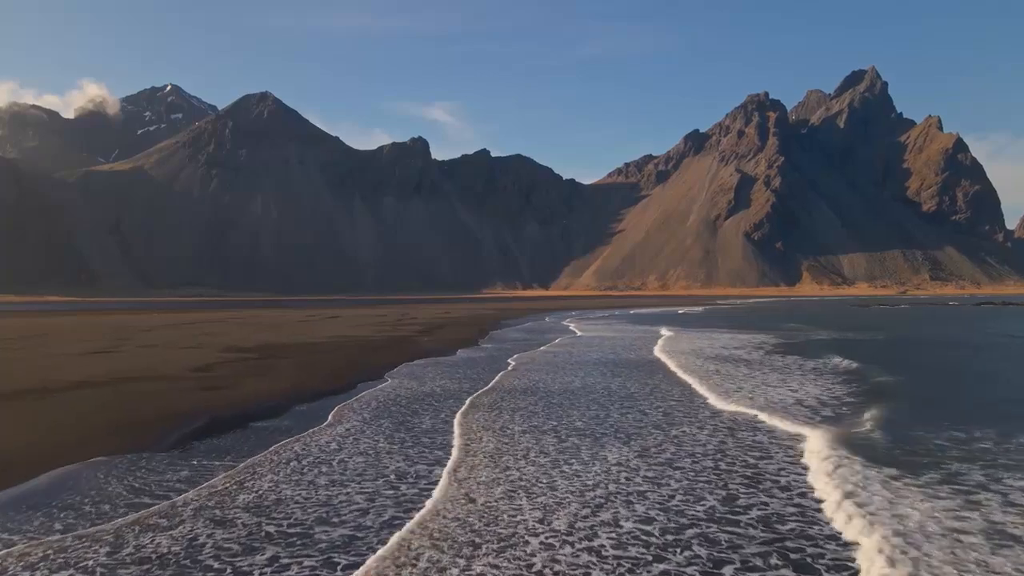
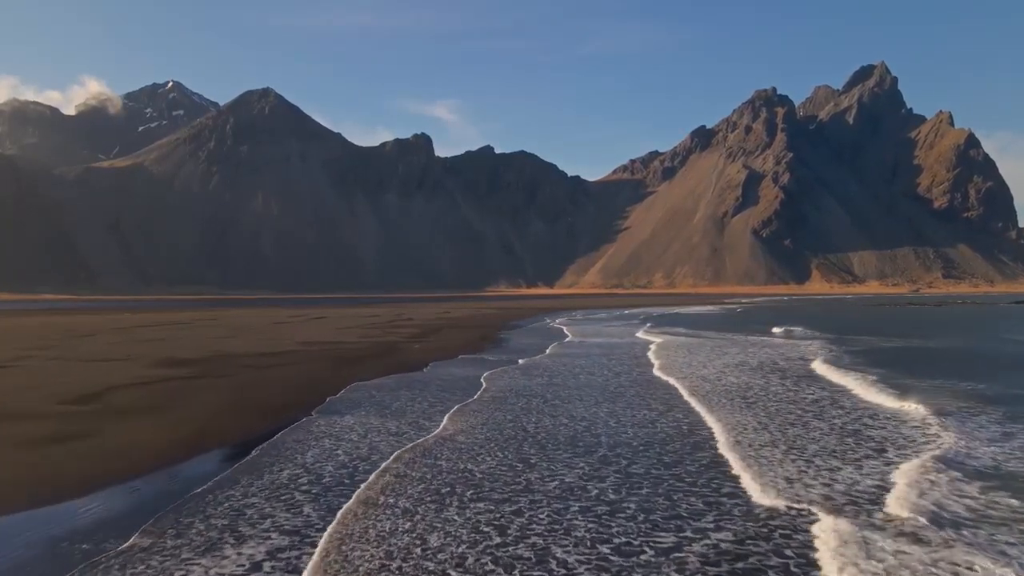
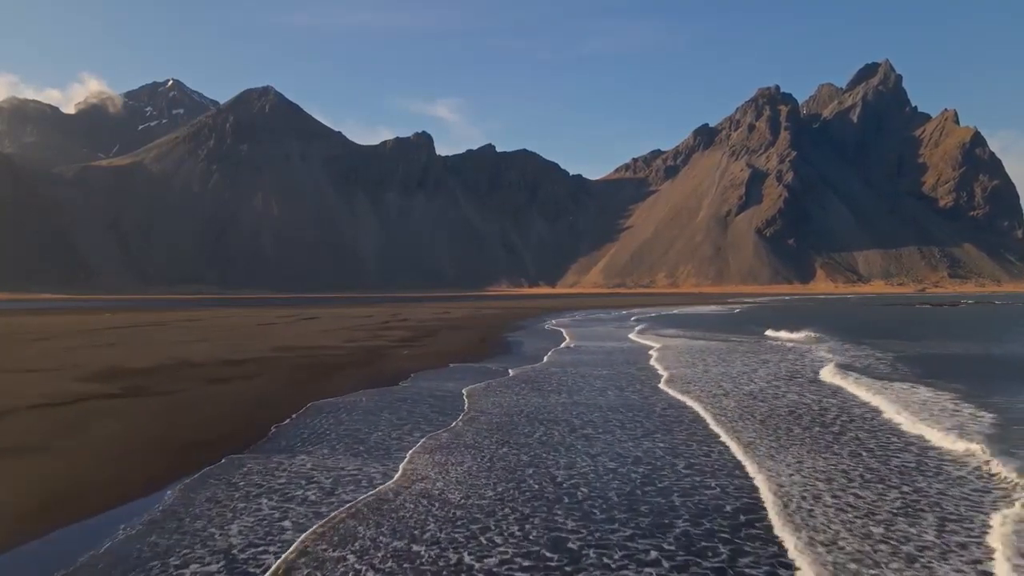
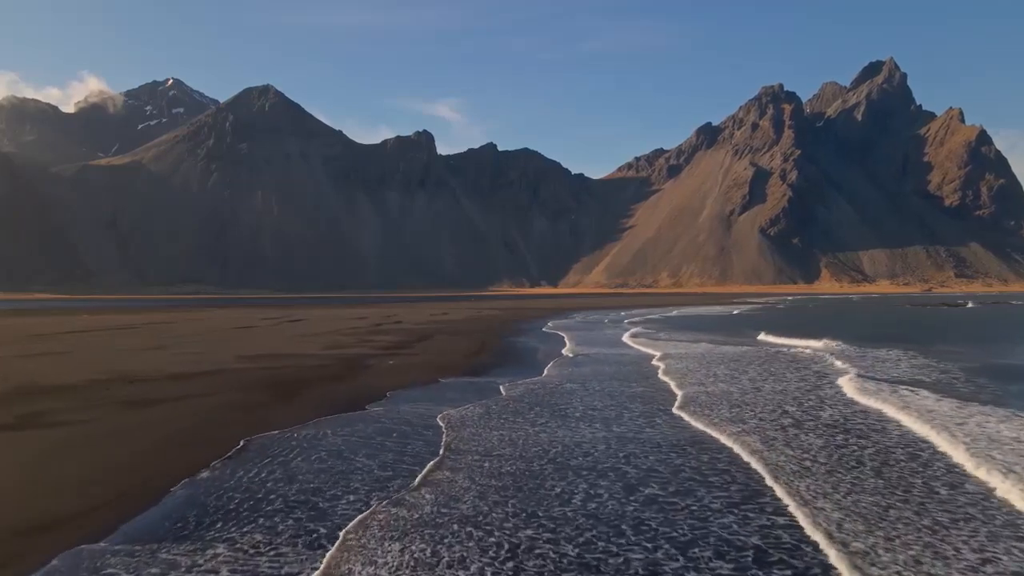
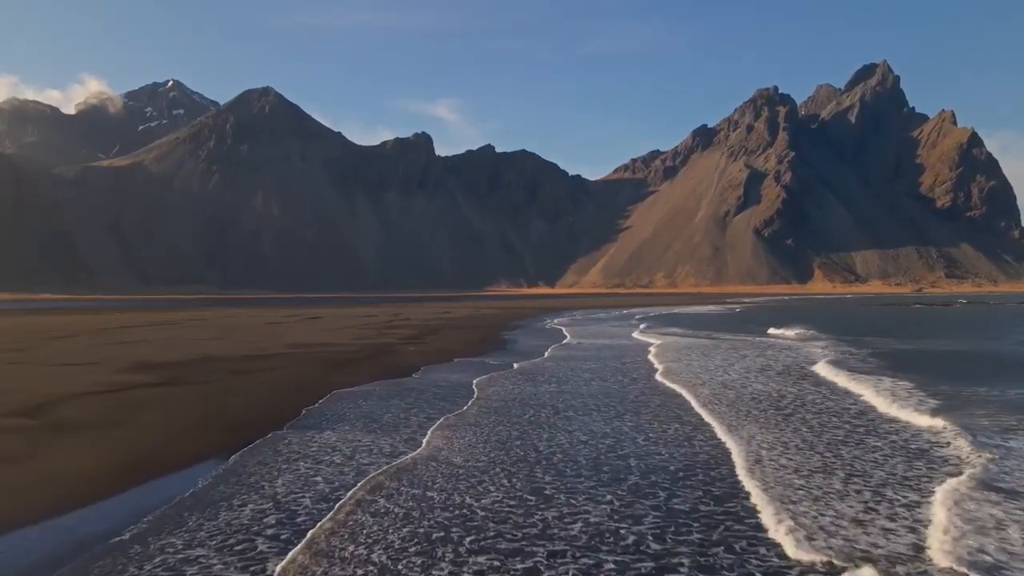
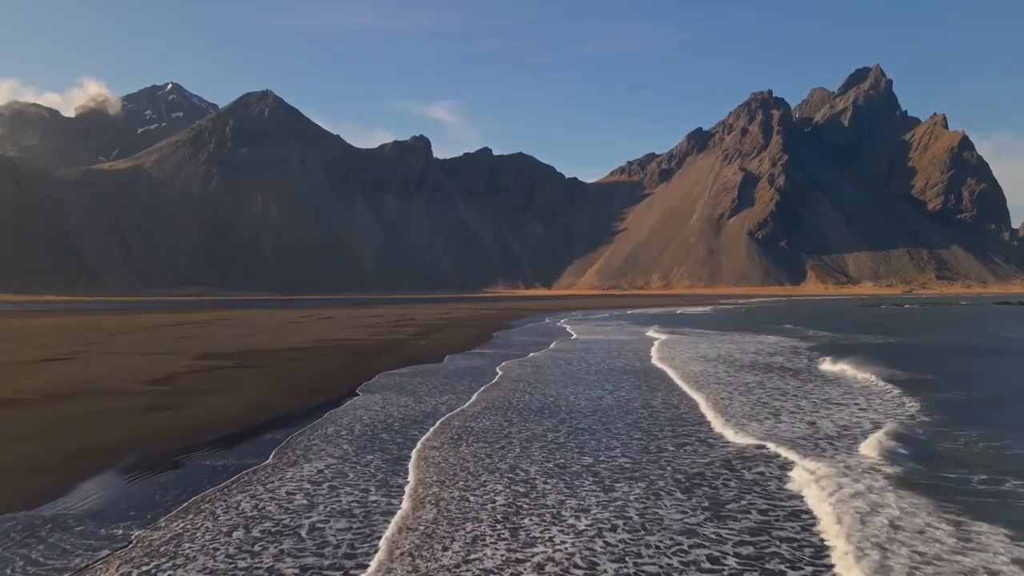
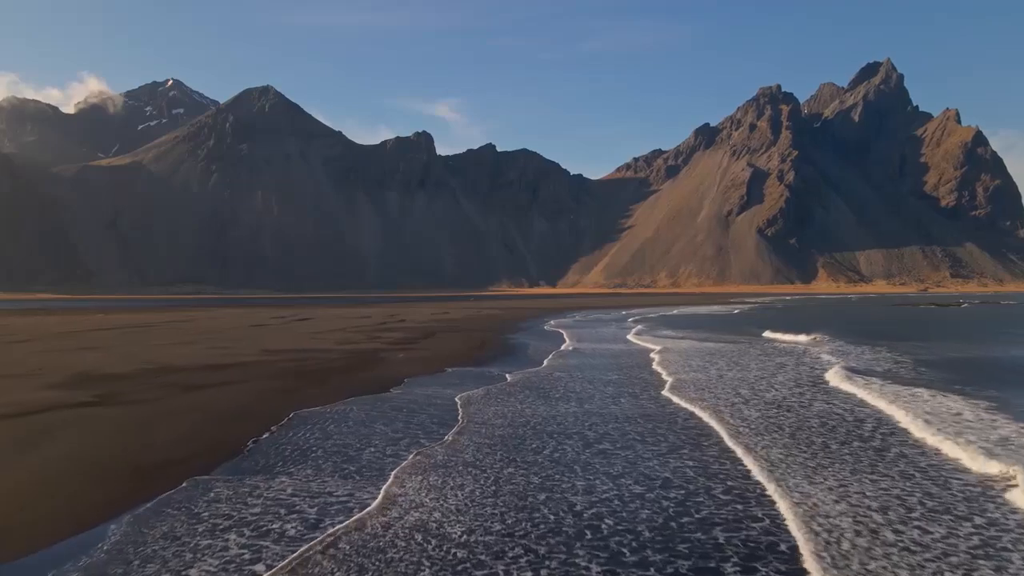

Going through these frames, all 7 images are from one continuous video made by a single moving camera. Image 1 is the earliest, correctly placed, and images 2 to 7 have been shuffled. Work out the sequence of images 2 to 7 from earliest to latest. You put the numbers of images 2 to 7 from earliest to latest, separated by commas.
6, 2, 5, 3, 7, 4
